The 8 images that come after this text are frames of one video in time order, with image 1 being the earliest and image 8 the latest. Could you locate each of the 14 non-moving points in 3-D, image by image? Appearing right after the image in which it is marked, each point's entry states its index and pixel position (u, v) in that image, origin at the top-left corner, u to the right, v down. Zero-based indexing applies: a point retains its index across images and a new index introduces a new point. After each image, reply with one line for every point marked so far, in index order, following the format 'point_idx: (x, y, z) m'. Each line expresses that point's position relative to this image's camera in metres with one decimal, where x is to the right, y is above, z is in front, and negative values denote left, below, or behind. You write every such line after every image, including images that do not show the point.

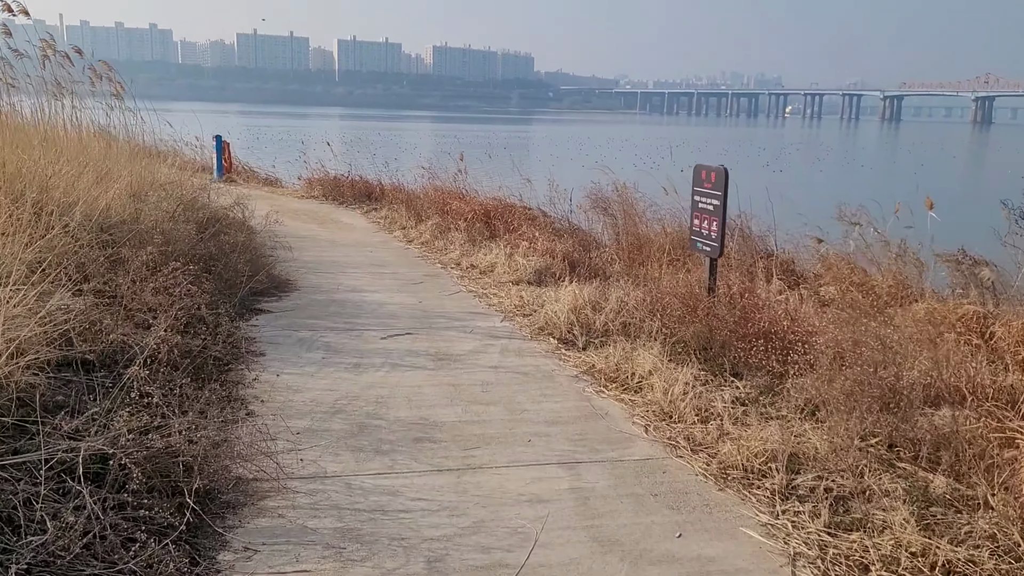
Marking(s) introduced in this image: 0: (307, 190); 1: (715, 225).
0: (-3.7, +1.8, +14.4) m
1: (+1.2, +0.4, +4.8) m
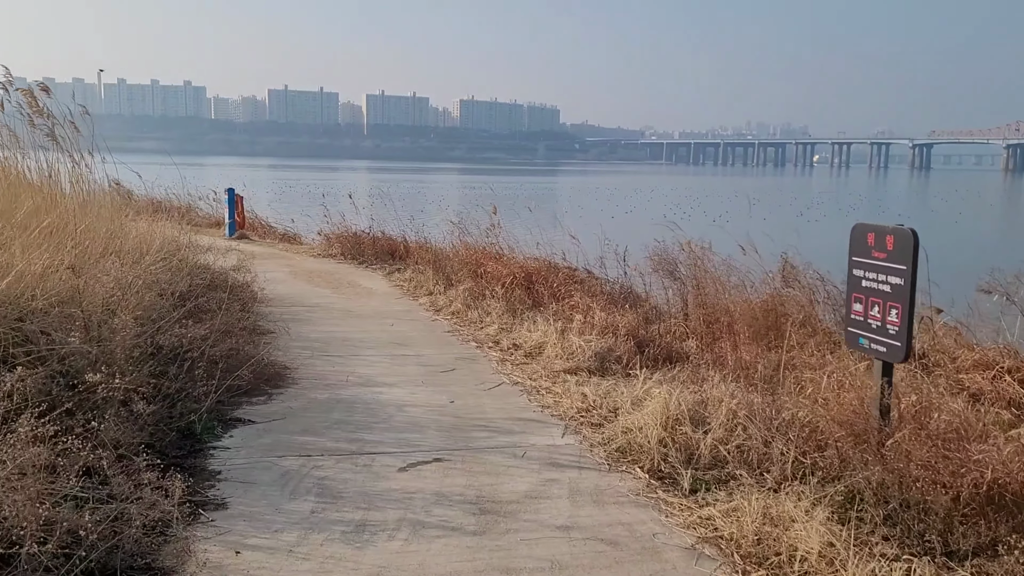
0: (-3.1, +0.7, +13.1) m
1: (+1.6, -0.1, +3.2) m
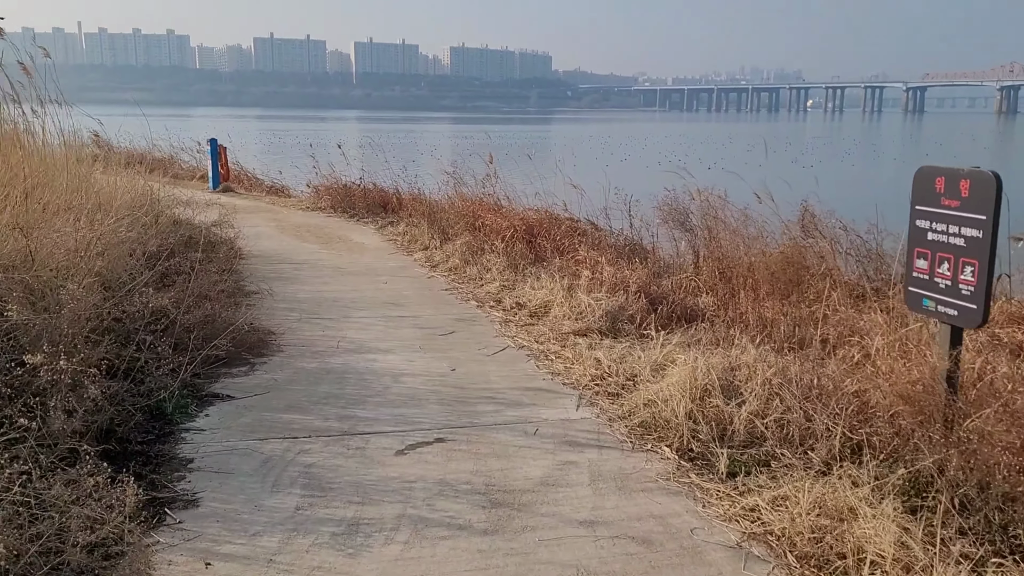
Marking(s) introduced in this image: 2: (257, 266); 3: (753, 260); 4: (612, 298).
0: (-3.1, +1.4, +12.5) m
1: (+1.6, +0.1, +2.8) m
2: (-2.5, +0.2, +7.8) m
3: (+2.0, +0.2, +6.5) m
4: (+0.7, -0.1, +5.8) m
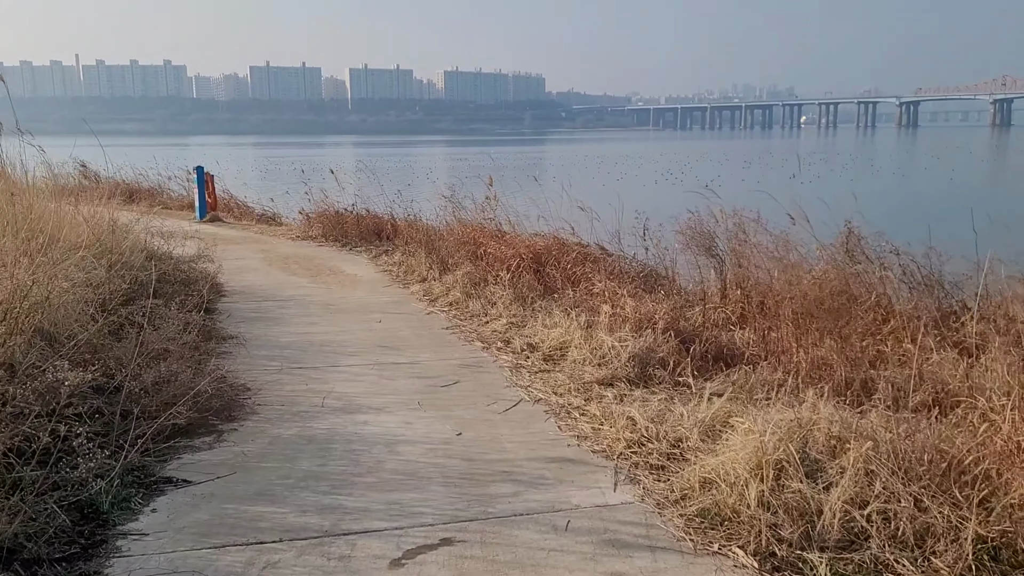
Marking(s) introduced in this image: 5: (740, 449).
0: (-3.1, +0.9, +11.8) m
1: (+1.7, -0.1, +2.1) m
2: (-2.4, -0.2, +7.1) m
3: (+2.0, 0.0, +5.8) m
4: (+0.8, -0.3, +5.0) m
5: (+0.9, -0.6, +3.1) m
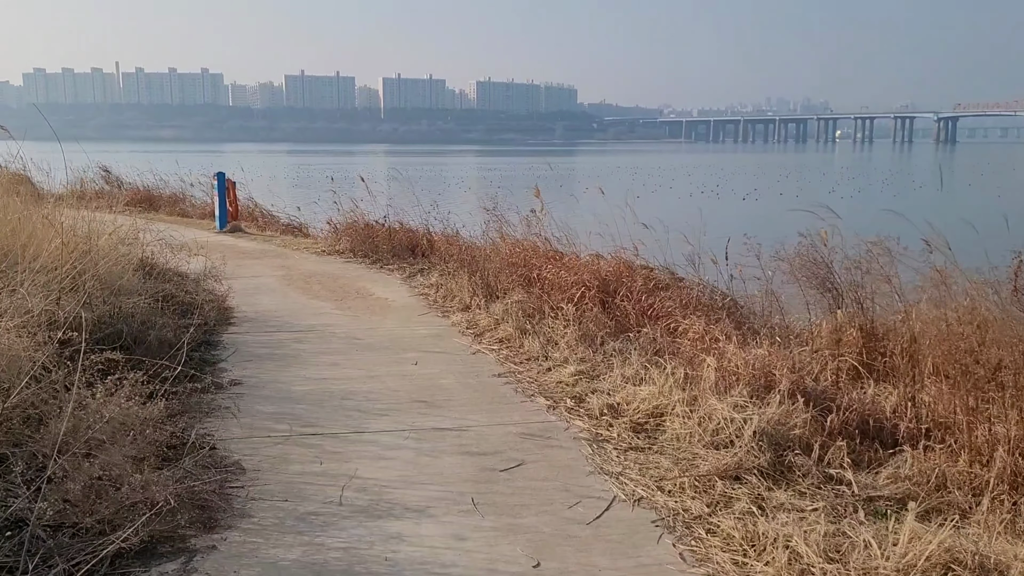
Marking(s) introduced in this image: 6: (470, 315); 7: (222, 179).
0: (-2.5, +0.6, +10.7) m
1: (+2.0, -0.3, +0.8) m
2: (-2.0, -0.4, +5.9) m
3: (+2.4, -0.3, +4.5) m
4: (+1.2, -0.6, +3.8) m
5: (+1.2, -0.8, +1.8) m
6: (-0.3, -0.2, +6.5) m
7: (-4.7, +1.8, +12.8) m
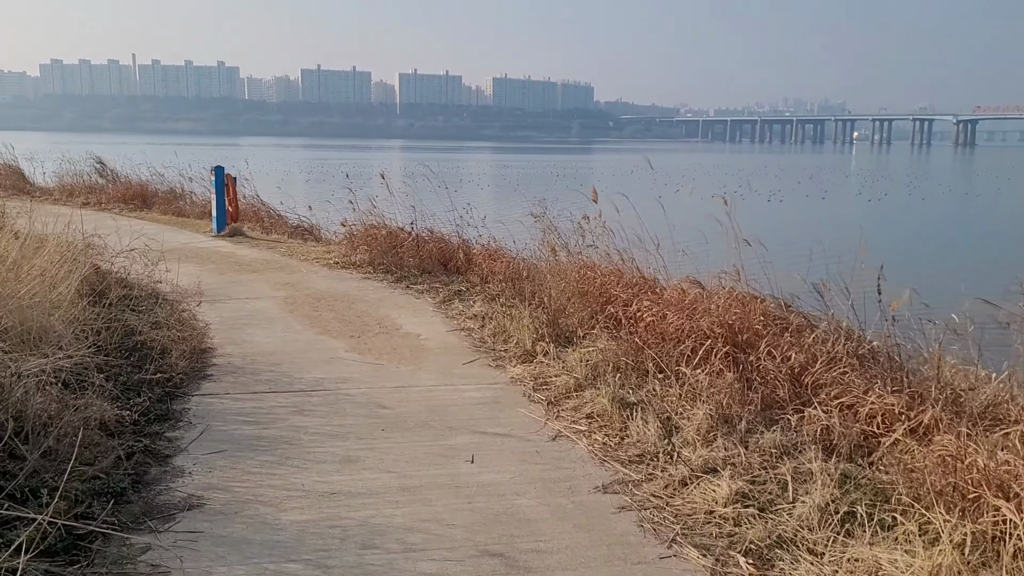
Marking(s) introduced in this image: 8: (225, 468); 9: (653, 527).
0: (-1.9, +0.4, +8.9) m
1: (+2.4, -0.6, -1.1) m
2: (-1.5, -0.6, +4.1) m
3: (+2.9, -0.6, +2.6) m
4: (+1.6, -0.8, +2.0) m
5: (+1.6, -1.1, 0.0) m
6: (+0.1, -0.5, +4.7) m
7: (-4.1, +1.6, +11.1) m
8: (-1.2, -0.7, +3.3) m
9: (+0.5, -0.9, +2.9) m
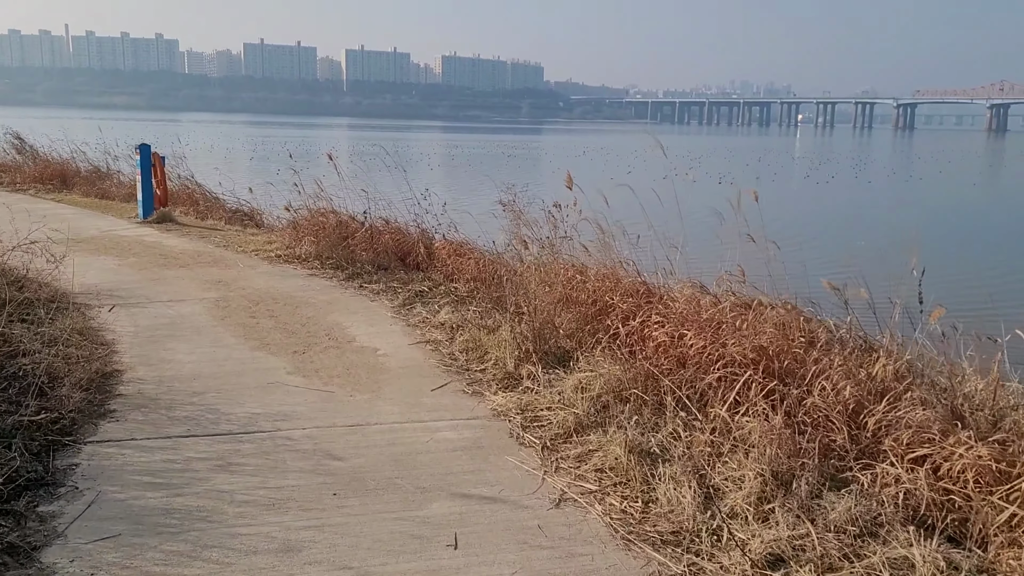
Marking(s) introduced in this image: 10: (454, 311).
0: (-2.2, +0.4, +7.9) m
1: (+2.6, -0.8, -1.8) m
2: (-1.5, -0.7, +3.2) m
3: (+2.9, -0.7, +2.0) m
4: (+1.7, -1.0, +1.2) m
5: (+1.8, -1.3, -0.8) m
6: (+0.1, -0.5, +3.9) m
7: (-4.5, +1.7, +9.9) m
8: (-1.2, -0.8, +2.4) m
9: (+0.5, -1.0, +2.0) m
10: (-0.4, -0.1, +5.4) m
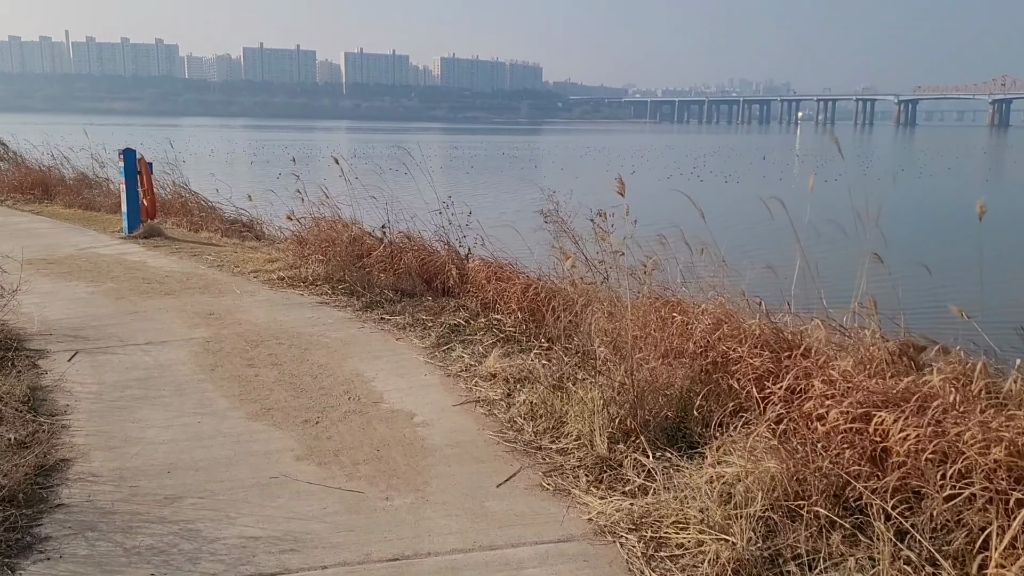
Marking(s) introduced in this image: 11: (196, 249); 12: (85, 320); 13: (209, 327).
0: (-1.9, +0.2, +6.7) m
1: (+3.0, -1.0, -2.9) m
2: (-1.2, -0.9, +2.0) m
3: (+3.3, -0.9, +0.8) m
4: (+2.1, -1.1, 0.0) m
5: (+2.2, -1.5, -1.9) m
6: (+0.4, -0.7, +2.7) m
7: (-4.2, +1.4, +8.8) m
8: (-0.8, -1.0, +1.2) m
9: (+0.9, -1.2, +0.9) m
10: (0.0, -0.3, +4.2) m
11: (-3.3, +0.4, +8.2) m
12: (-2.8, -0.2, +5.2) m
13: (-1.9, -0.2, +5.1) m
